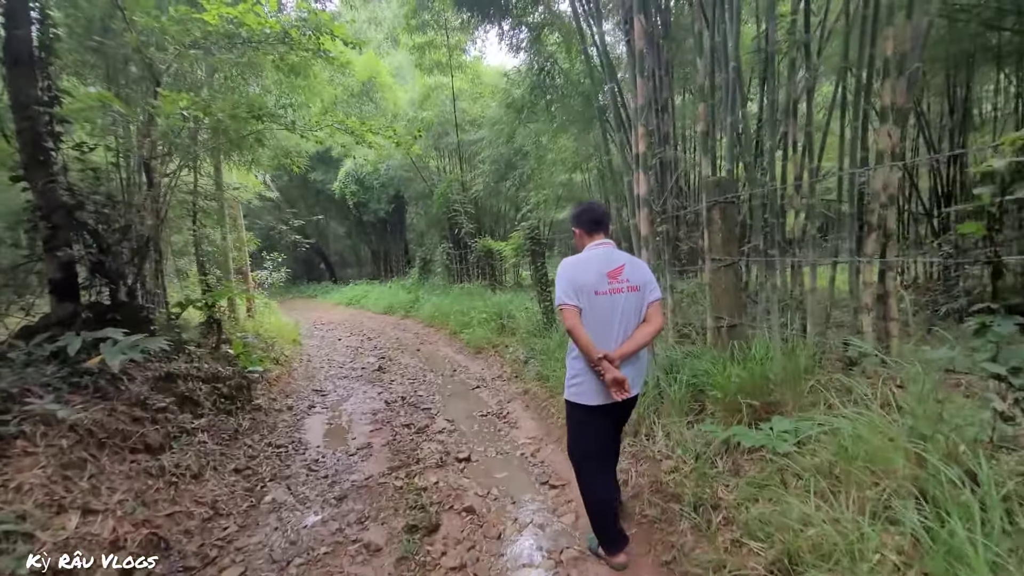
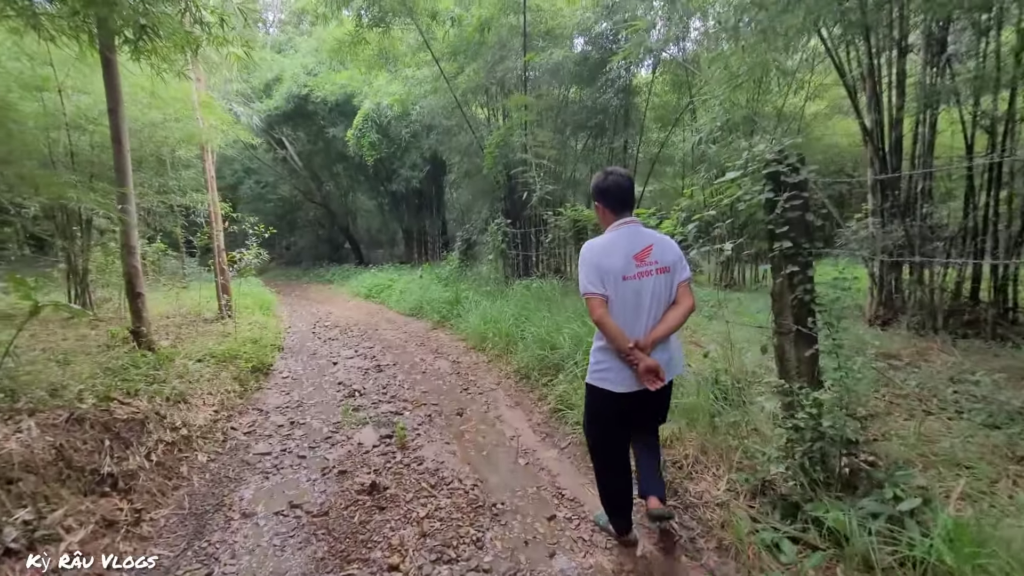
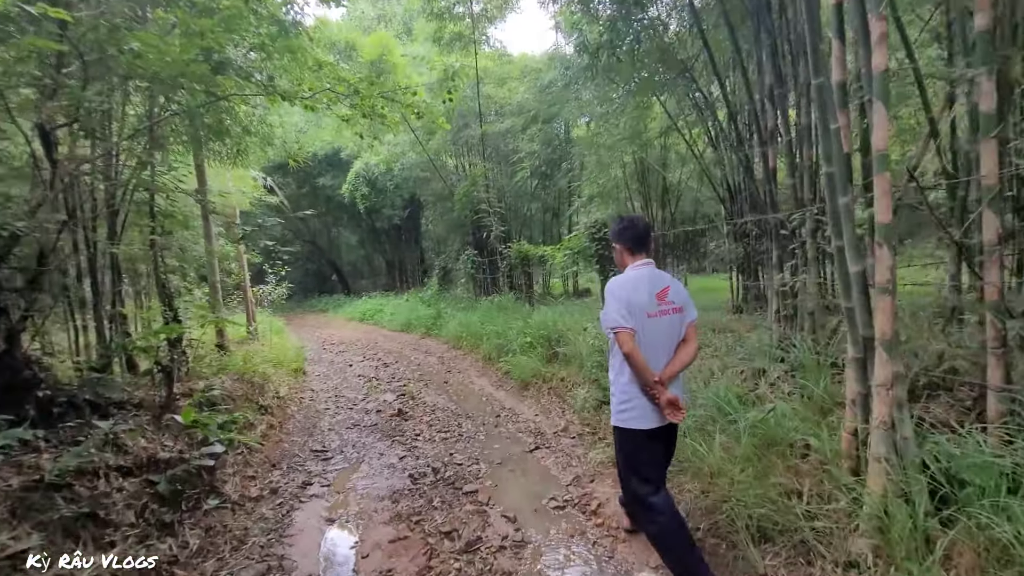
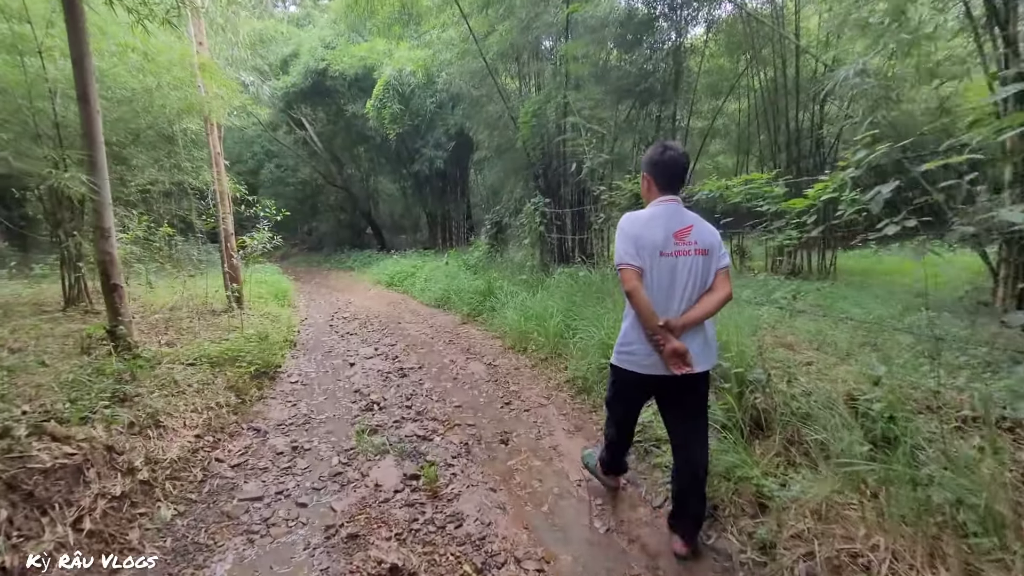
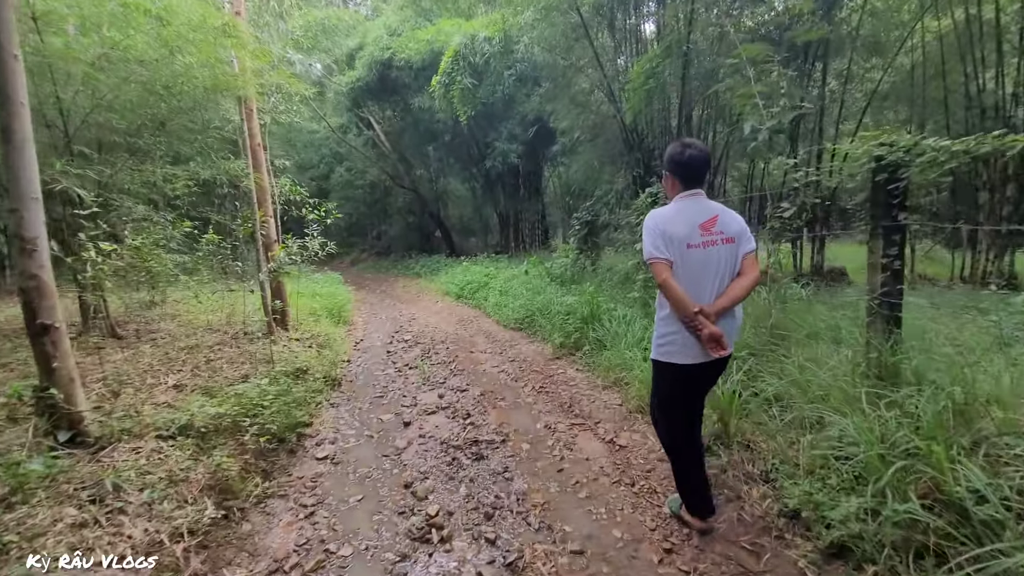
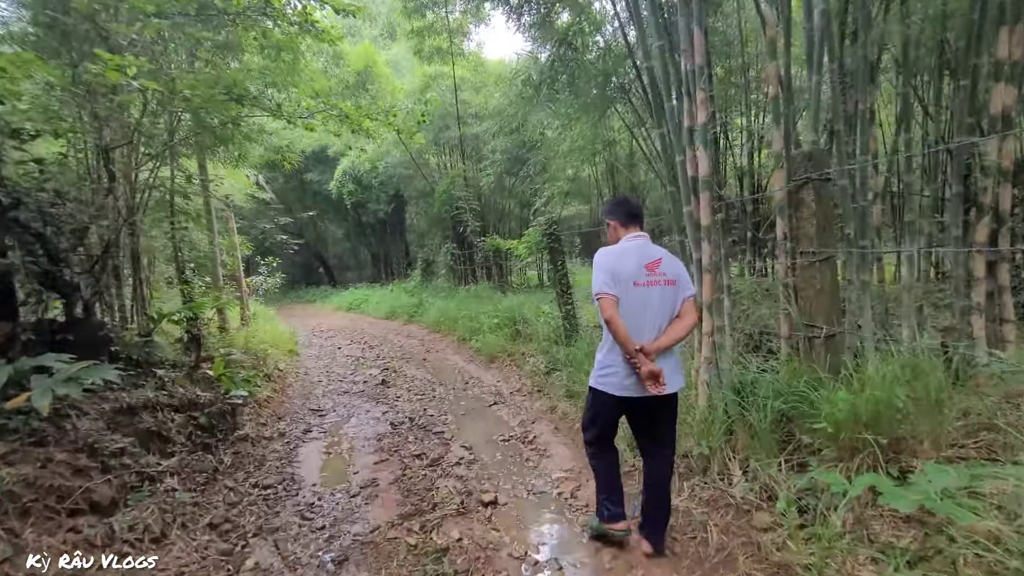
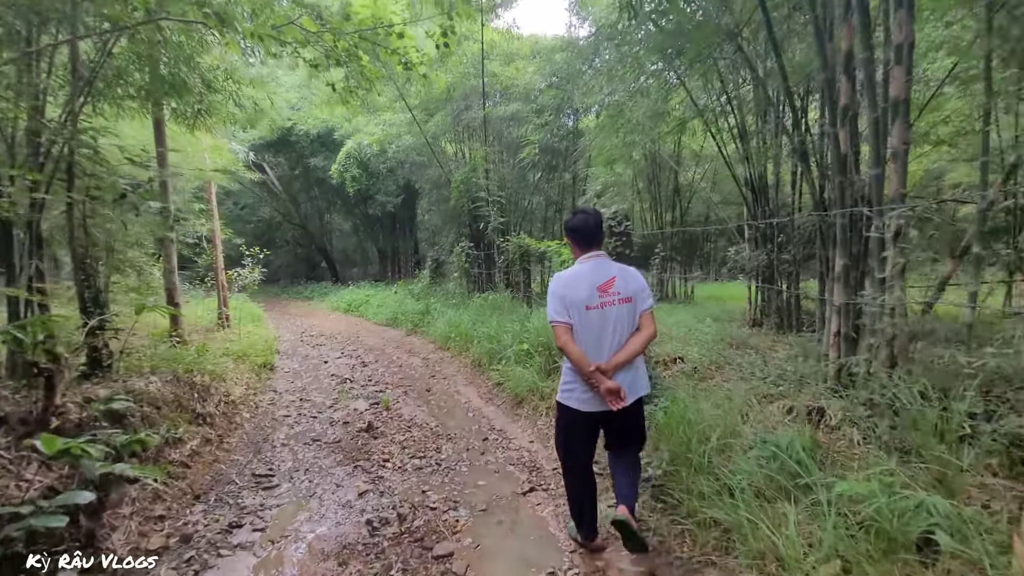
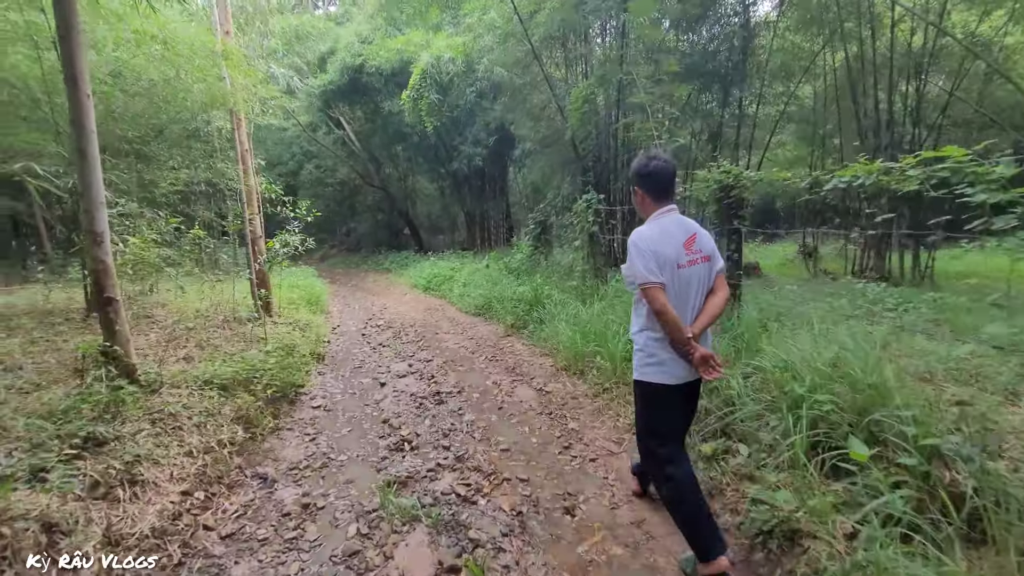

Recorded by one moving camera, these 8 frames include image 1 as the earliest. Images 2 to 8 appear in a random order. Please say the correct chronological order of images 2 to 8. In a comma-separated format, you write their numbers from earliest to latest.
6, 3, 7, 2, 4, 8, 5
